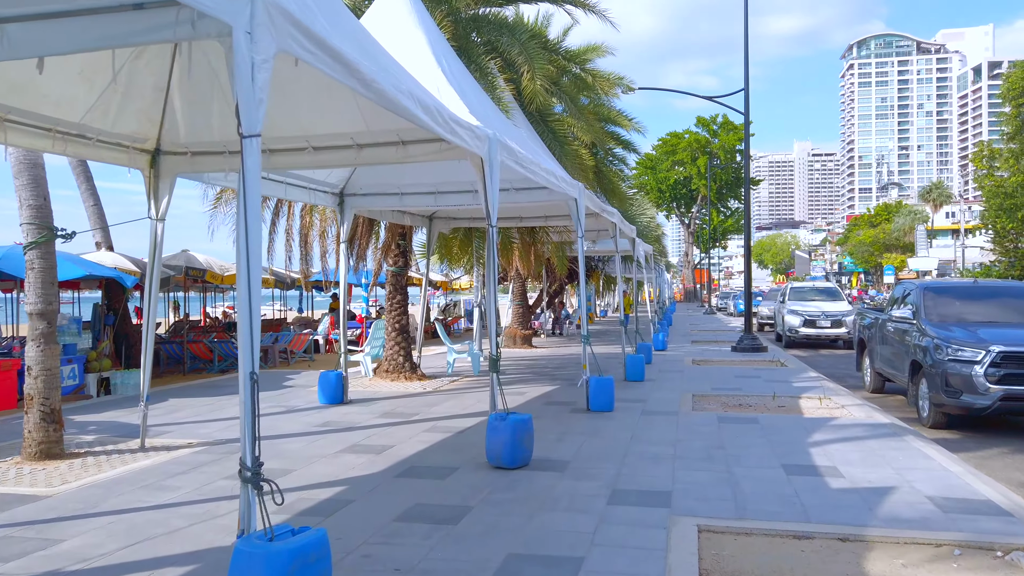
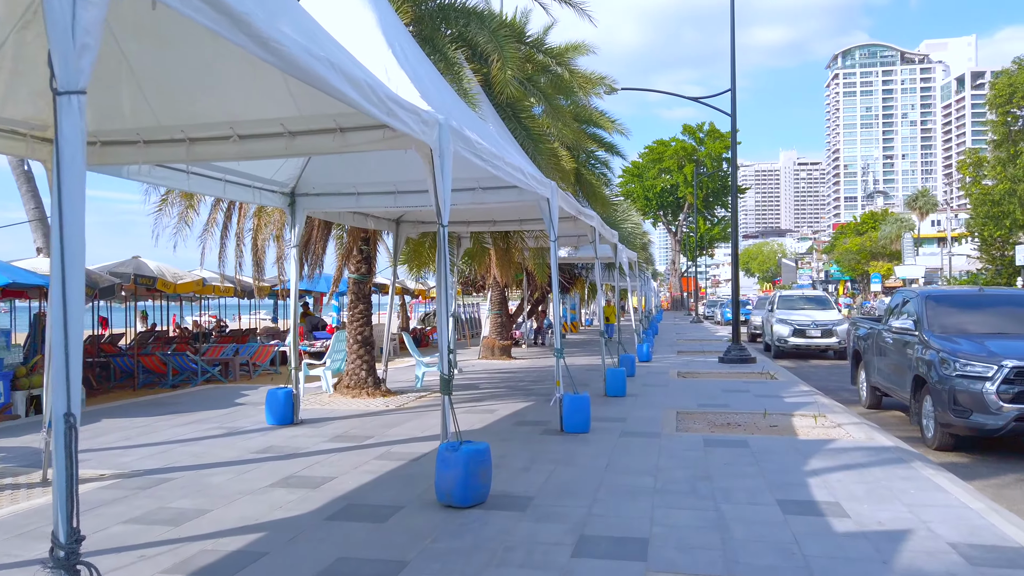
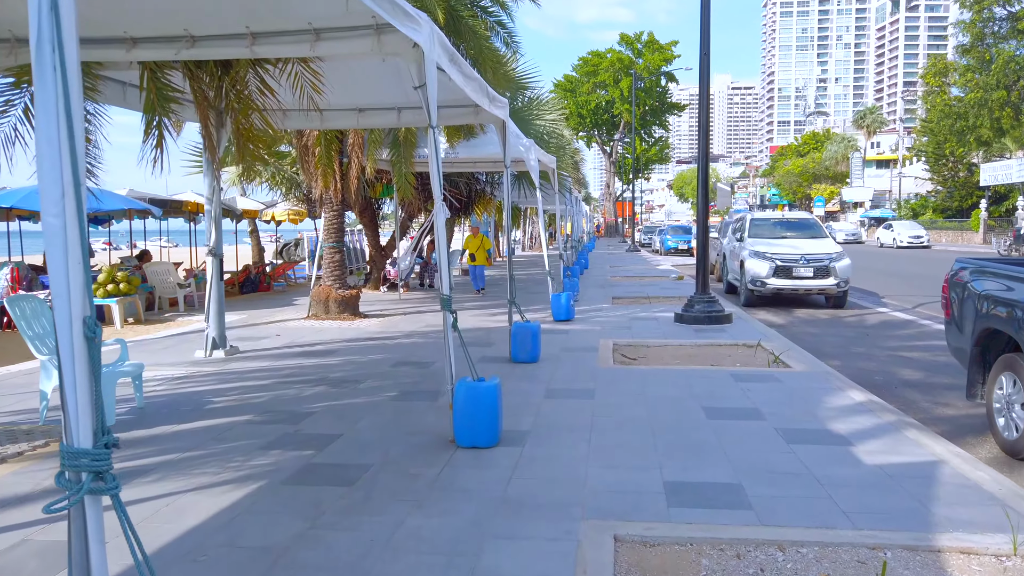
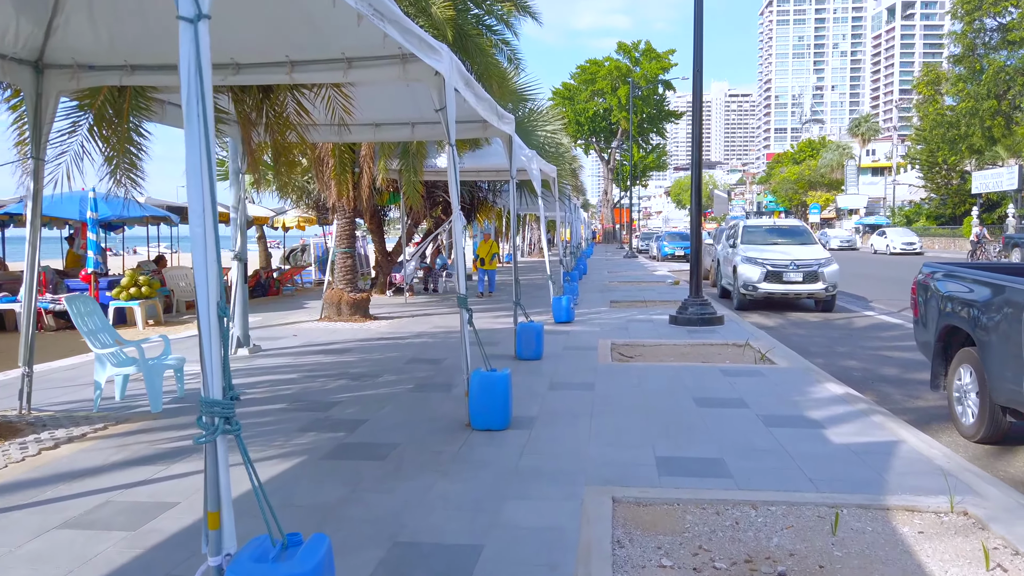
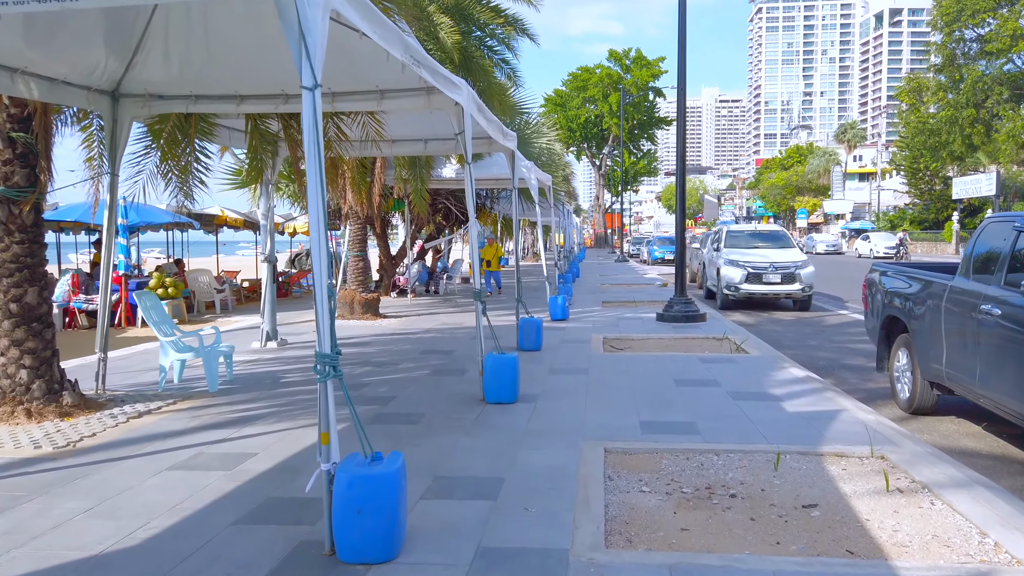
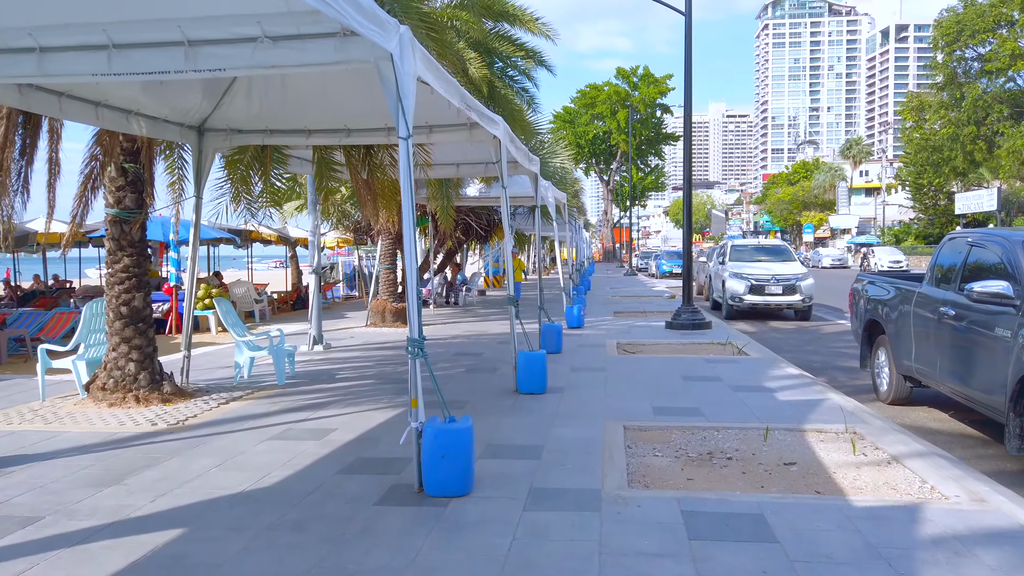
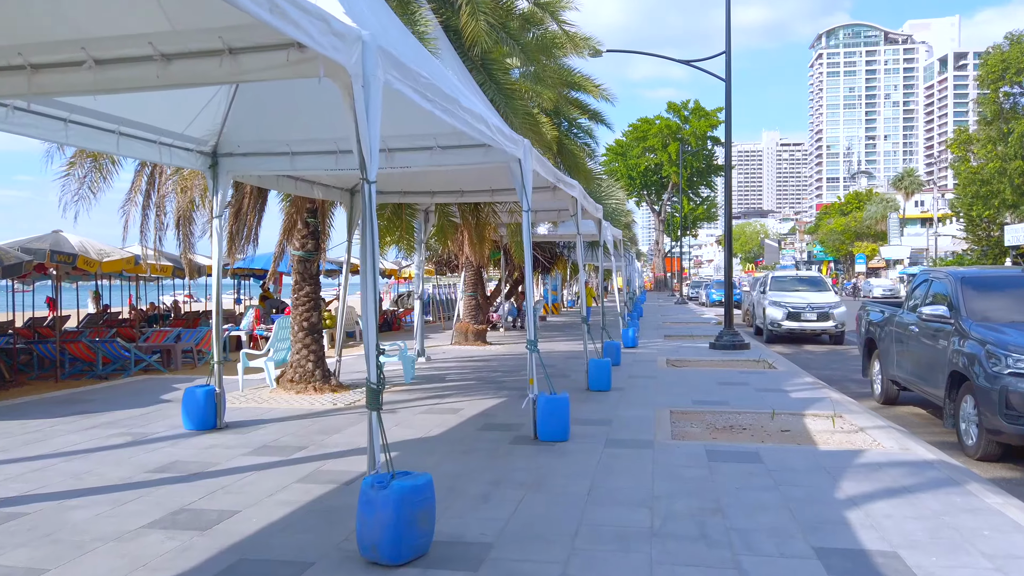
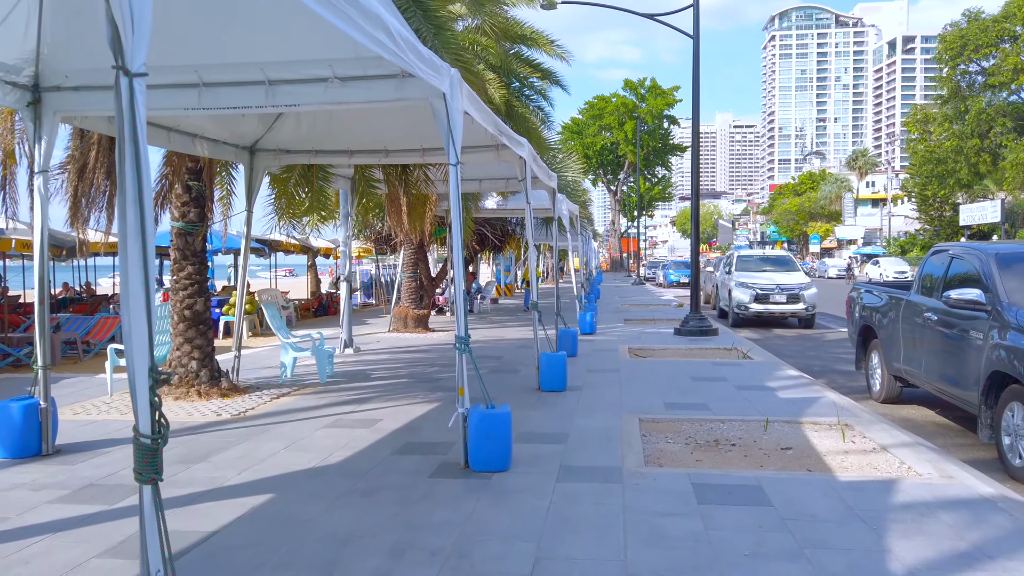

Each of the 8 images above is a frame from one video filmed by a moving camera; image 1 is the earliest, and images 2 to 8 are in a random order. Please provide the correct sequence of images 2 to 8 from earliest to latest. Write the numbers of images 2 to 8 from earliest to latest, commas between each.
2, 7, 8, 6, 5, 4, 3
